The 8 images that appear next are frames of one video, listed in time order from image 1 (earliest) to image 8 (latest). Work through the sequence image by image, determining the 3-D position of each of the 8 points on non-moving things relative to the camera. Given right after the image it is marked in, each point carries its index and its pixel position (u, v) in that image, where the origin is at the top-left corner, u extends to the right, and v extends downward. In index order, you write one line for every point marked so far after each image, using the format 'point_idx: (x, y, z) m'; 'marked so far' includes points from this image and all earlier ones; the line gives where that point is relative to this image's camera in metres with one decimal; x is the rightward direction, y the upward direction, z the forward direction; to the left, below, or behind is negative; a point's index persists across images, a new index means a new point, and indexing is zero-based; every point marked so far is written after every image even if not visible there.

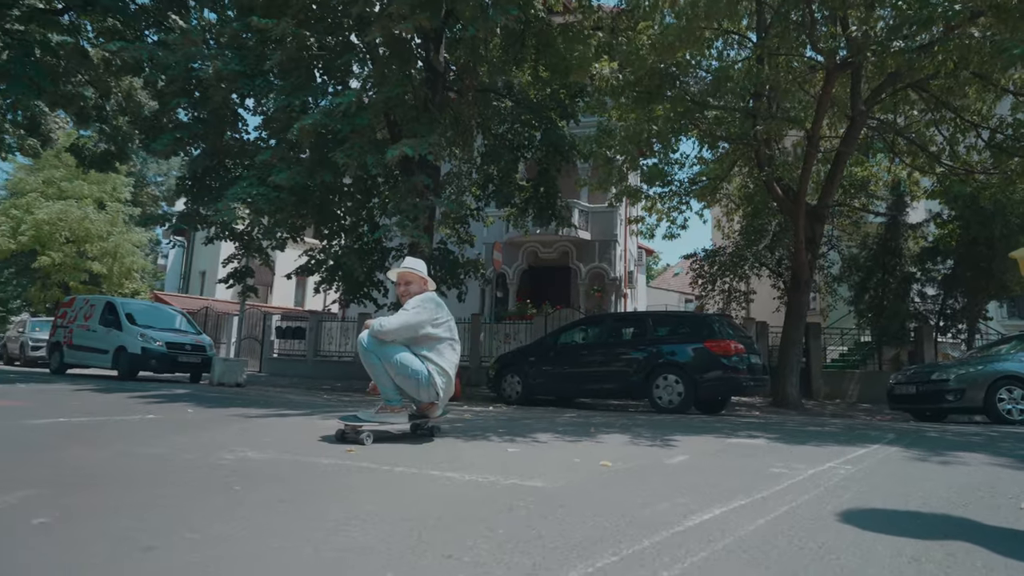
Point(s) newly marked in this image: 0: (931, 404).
0: (+9.0, -2.5, +11.8) m
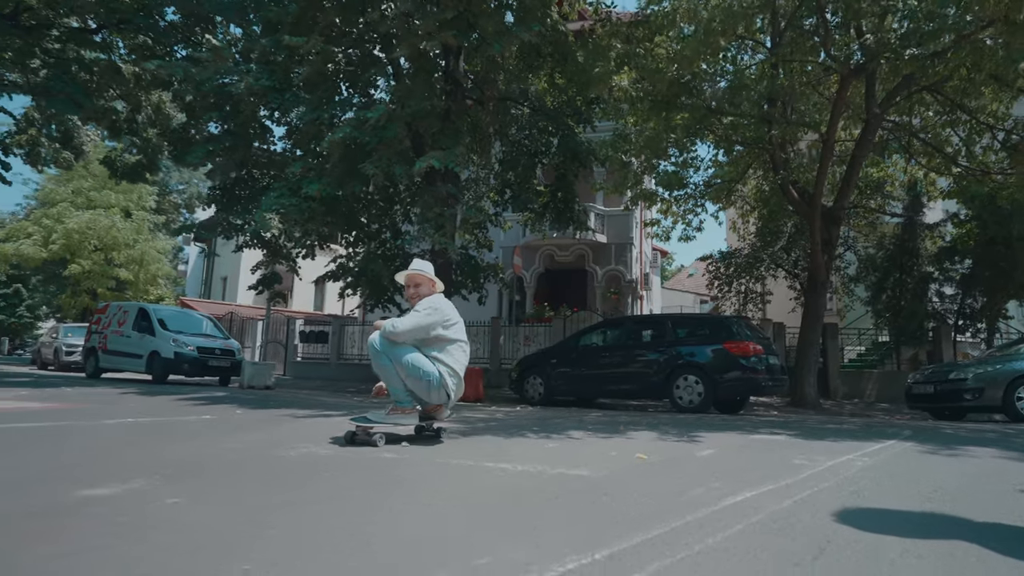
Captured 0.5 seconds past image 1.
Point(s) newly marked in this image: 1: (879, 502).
0: (+9.5, -2.5, +12.0) m
1: (+2.5, -1.5, +3.9) m
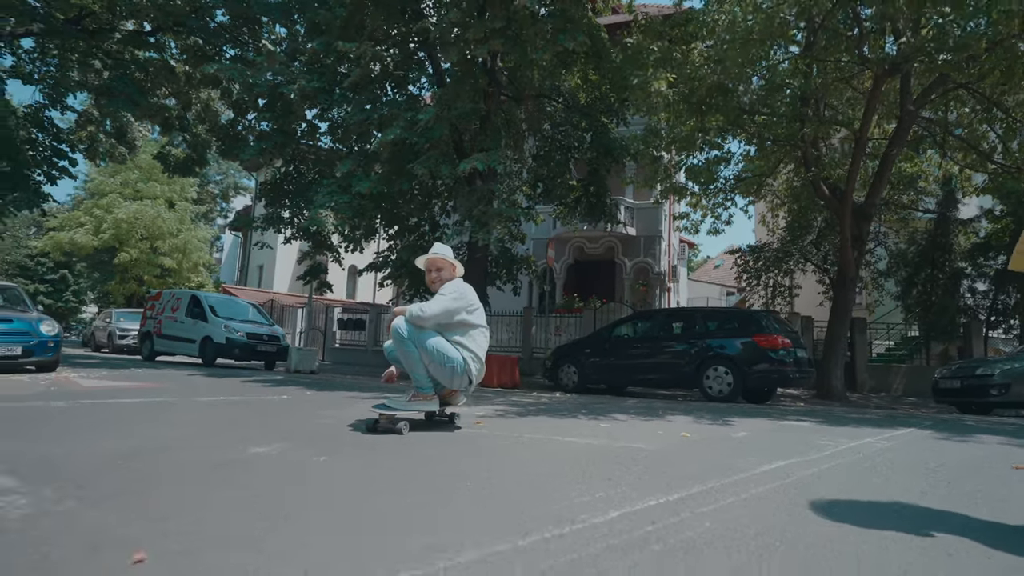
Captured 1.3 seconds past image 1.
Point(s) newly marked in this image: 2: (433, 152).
0: (+10.3, -2.4, +12.2) m
1: (+3.0, -1.5, +4.4) m
2: (-1.8, +3.0, +12.7) m
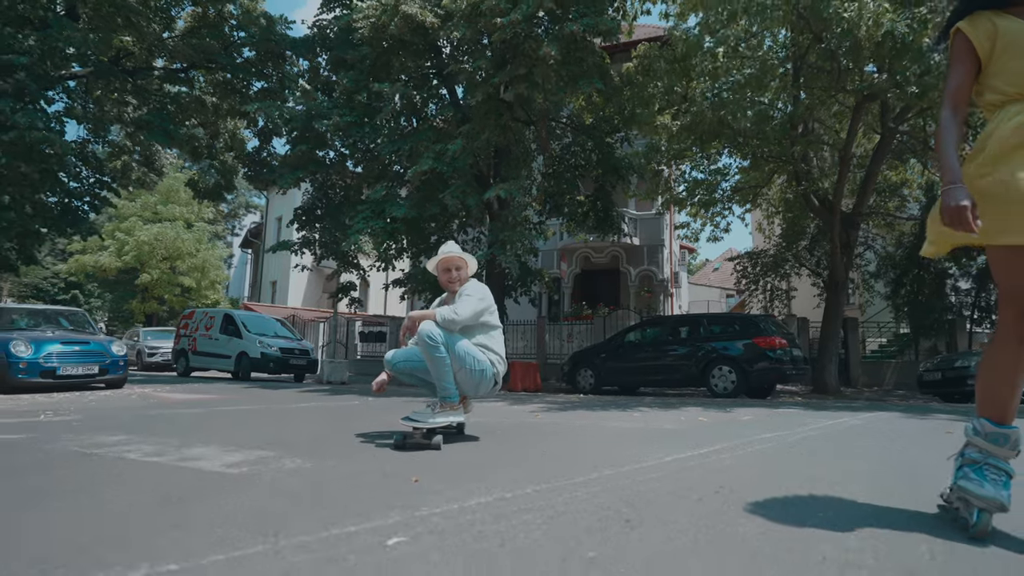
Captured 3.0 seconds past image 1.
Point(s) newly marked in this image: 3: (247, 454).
0: (+10.9, -2.5, +13.5) m
1: (+3.6, -1.6, +5.6) m
2: (-1.3, +2.7, +14.0) m
3: (-1.8, -1.1, +3.8) m
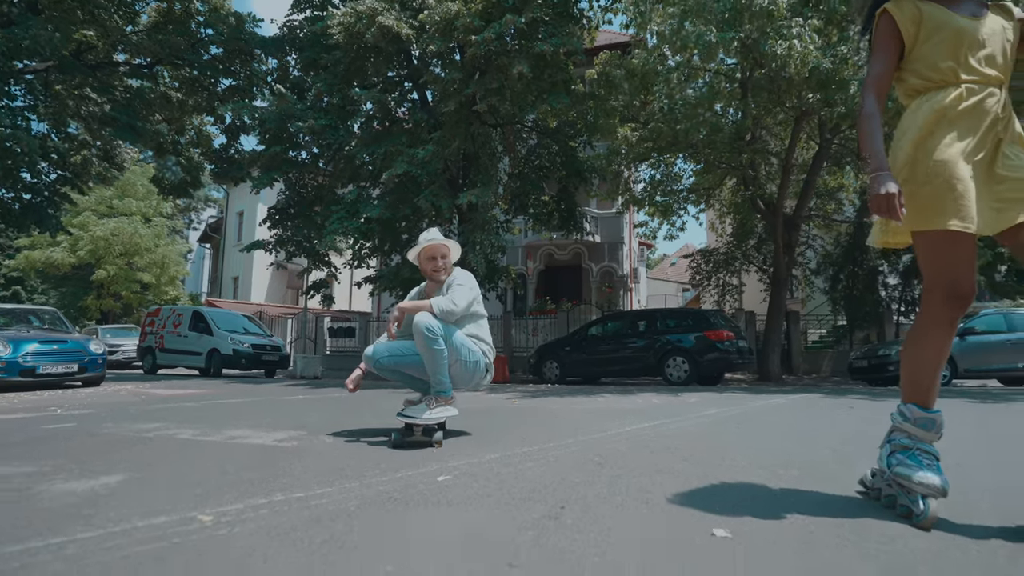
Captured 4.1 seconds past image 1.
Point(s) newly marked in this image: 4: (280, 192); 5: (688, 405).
0: (+10.1, -2.4, +15.1) m
1: (+3.3, -1.6, +6.7) m
2: (-2.1, +2.7, +14.7) m
3: (-1.9, -1.2, +4.5) m
4: (-7.6, +3.2, +18.0) m
5: (+2.5, -1.7, +7.9) m
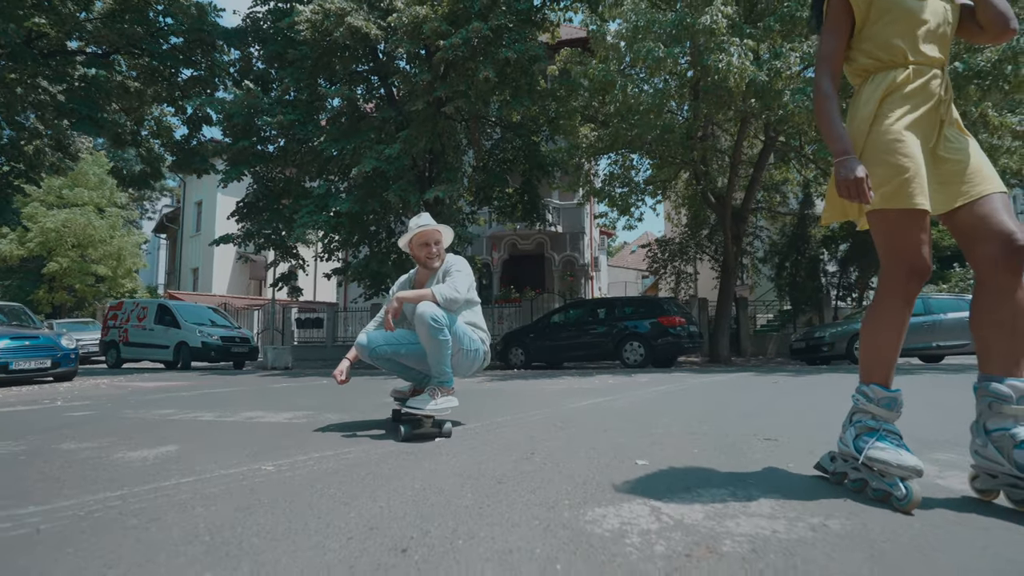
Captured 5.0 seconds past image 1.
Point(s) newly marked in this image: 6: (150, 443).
0: (+9.2, -2.0, +16.5) m
1: (+2.9, -1.5, +7.7) m
2: (-3.1, +3.0, +15.3) m
3: (-2.2, -1.2, +5.2) m
4: (-8.7, +3.4, +18.1) m
5: (+2.1, -1.6, +8.9) m
6: (-2.5, -1.1, +3.8) m
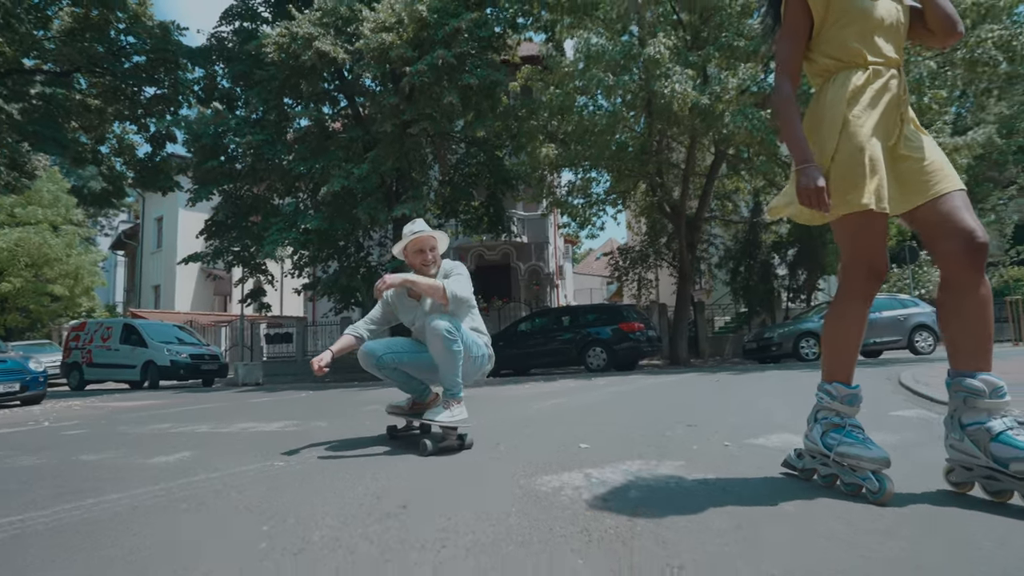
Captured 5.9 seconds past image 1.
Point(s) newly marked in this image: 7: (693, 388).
0: (+8.2, -2.1, +17.6) m
1: (+2.5, -1.7, +8.5) m
2: (-4.1, +2.6, +15.7) m
3: (-2.5, -1.4, +5.7) m
4: (-9.9, +2.8, +18.3) m
5: (+1.5, -1.8, +9.6) m
6: (-2.8, -1.3, +4.3) m
7: (+3.1, -1.7, +9.2) m
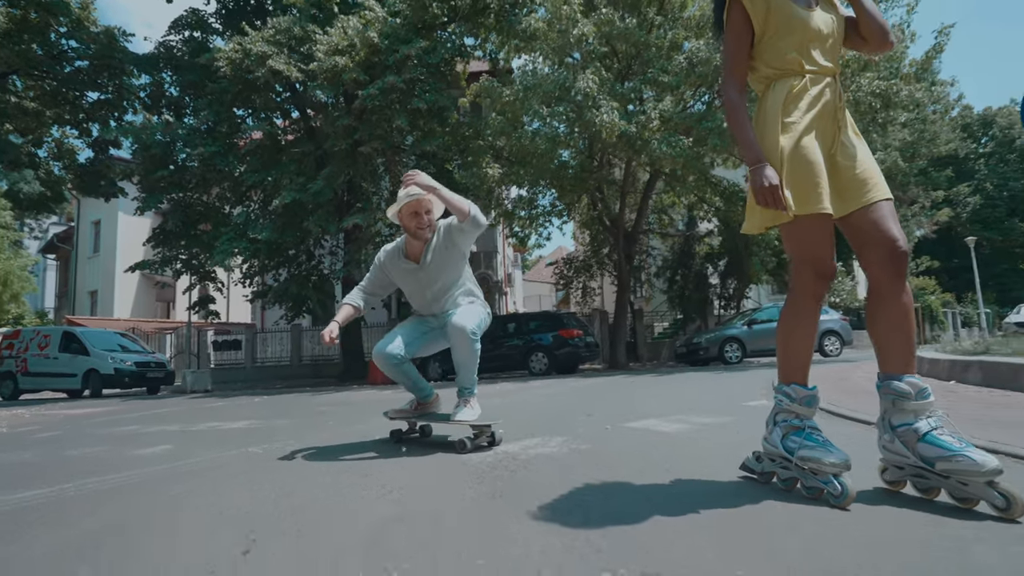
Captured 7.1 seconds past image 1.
0: (+6.4, -2.4, +19.2) m
1: (+1.5, -1.9, +9.6) m
2: (-5.6, +2.3, +16.3) m
3: (-3.2, -1.6, +6.4) m
4: (-11.7, +2.6, +18.3) m
5: (+0.5, -2.0, +10.6) m
6: (-3.4, -1.4, +5.0) m
7: (+2.0, -1.9, +10.3) m
